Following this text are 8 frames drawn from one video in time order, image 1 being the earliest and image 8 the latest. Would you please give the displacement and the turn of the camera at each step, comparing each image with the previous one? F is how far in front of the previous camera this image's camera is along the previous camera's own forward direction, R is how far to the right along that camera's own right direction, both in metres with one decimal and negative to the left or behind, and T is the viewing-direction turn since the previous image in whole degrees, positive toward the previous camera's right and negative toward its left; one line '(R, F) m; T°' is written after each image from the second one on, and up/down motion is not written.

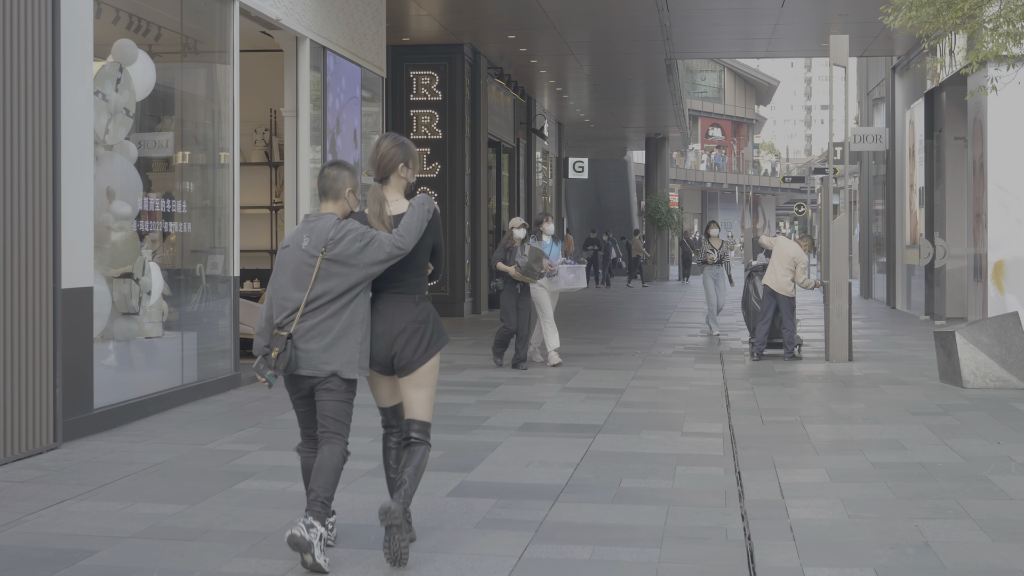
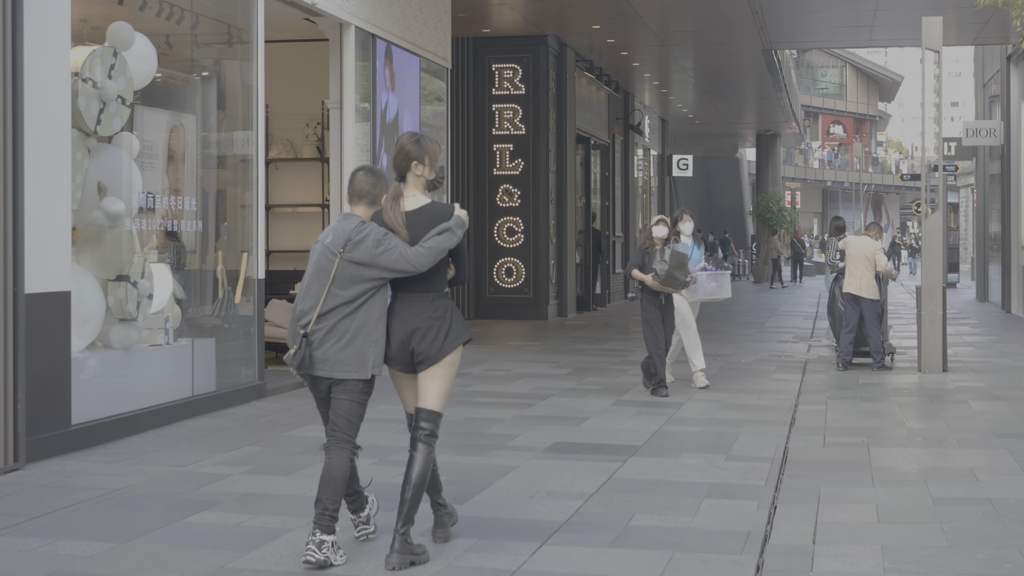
(+0.6, +0.8) m; -6°
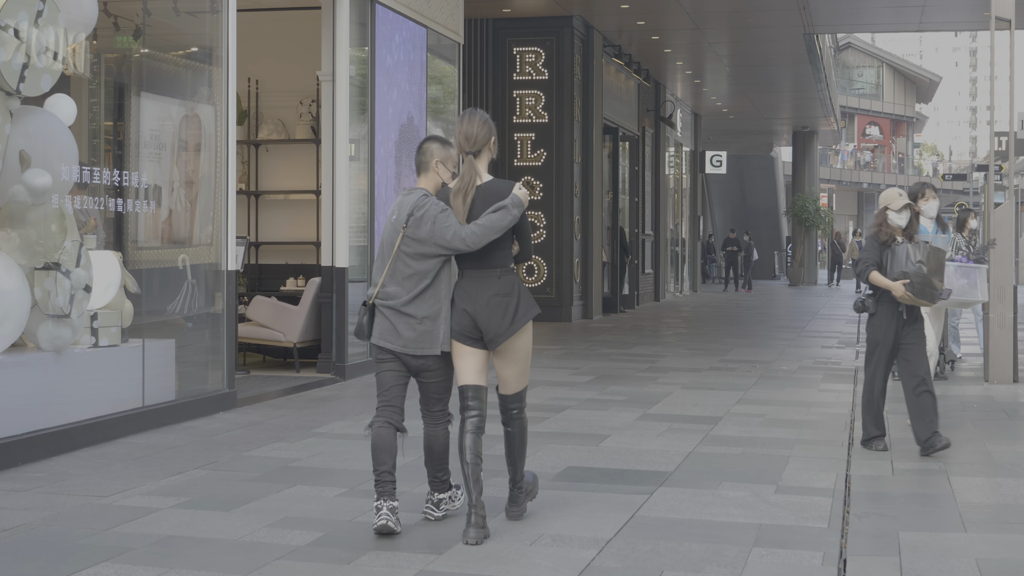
(+0.1, +1.2) m; -2°
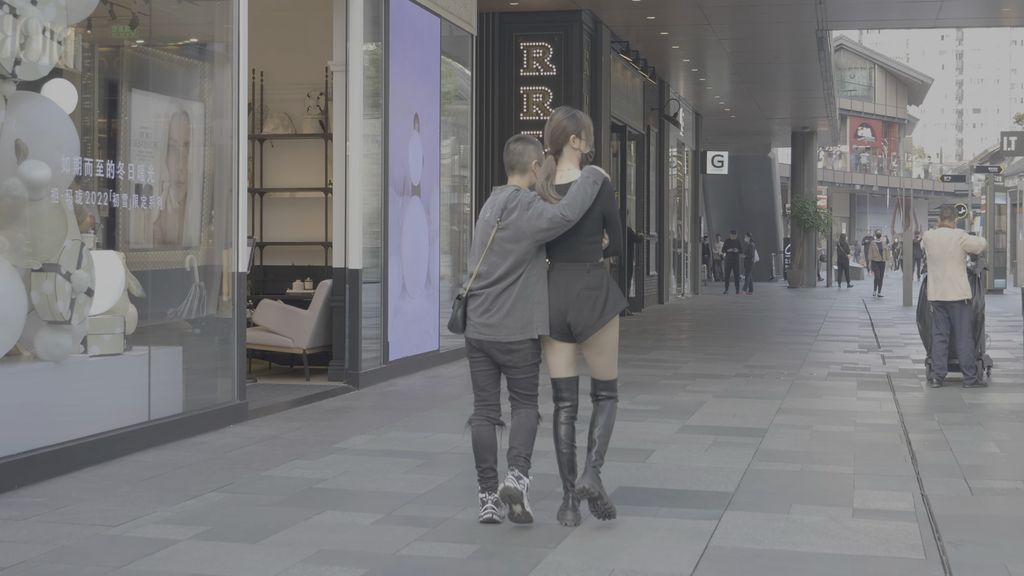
(-0.3, +0.5) m; +1°
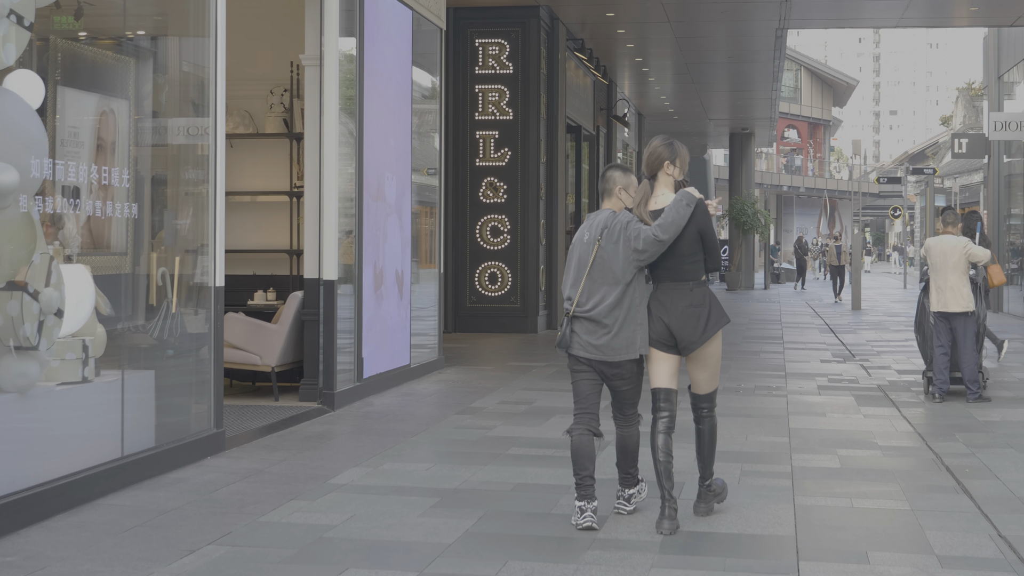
(-0.5, +0.6) m; +4°
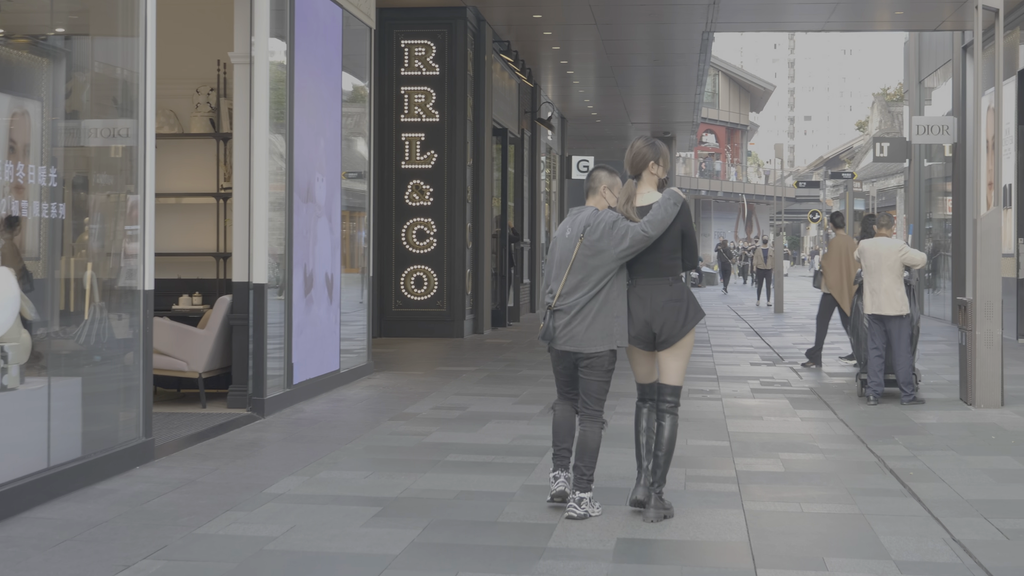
(-0.1, +0.2) m; +4°
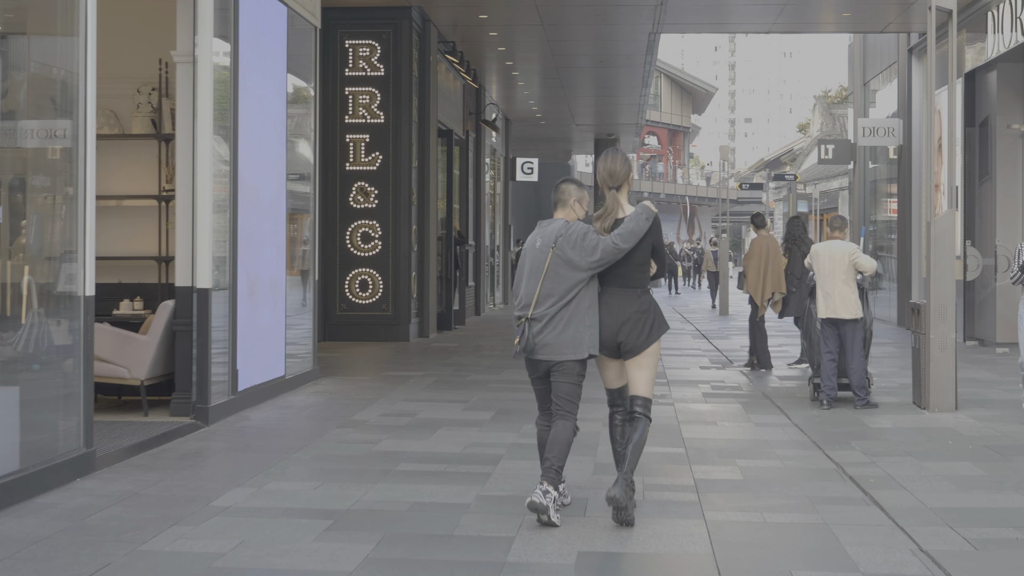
(-0.1, +0.2) m; +3°
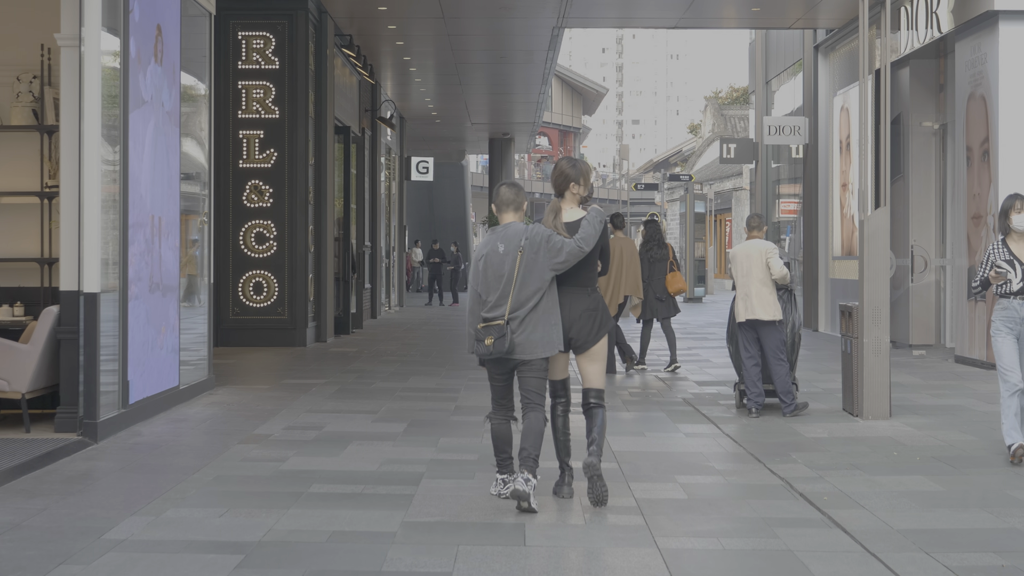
(-0.2, +0.5) m; +6°
